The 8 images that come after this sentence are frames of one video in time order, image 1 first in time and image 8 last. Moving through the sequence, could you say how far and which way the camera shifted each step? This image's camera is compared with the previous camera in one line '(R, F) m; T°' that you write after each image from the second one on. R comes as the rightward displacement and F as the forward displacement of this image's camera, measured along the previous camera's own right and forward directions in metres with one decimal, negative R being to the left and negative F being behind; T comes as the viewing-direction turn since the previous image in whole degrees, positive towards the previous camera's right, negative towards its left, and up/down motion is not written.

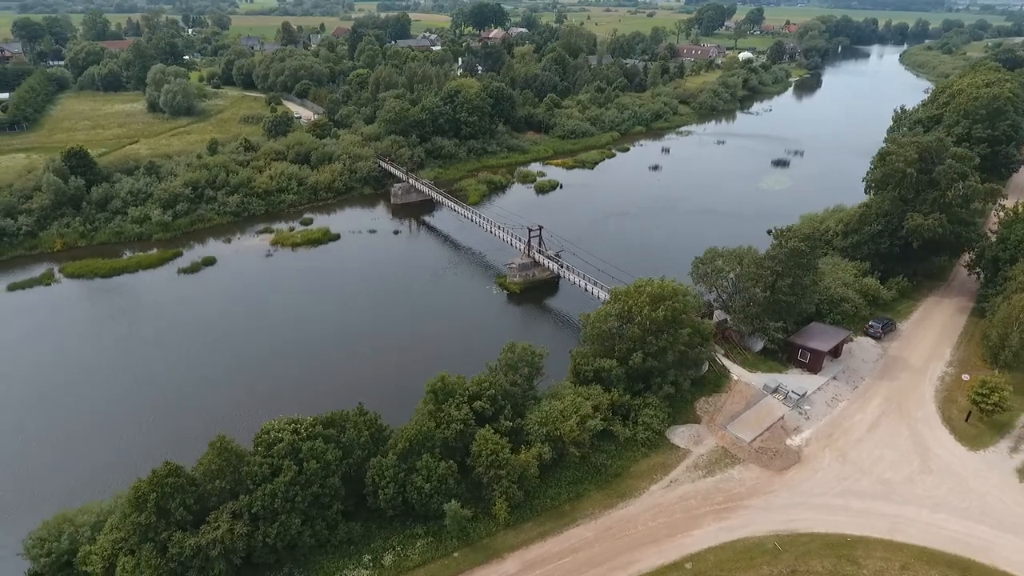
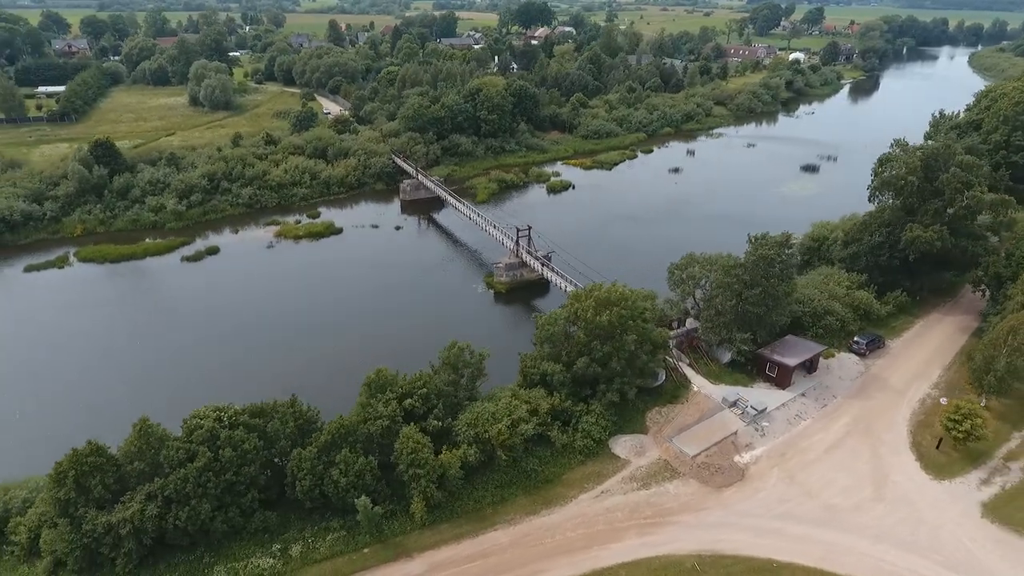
(+4.6, +0.5) m; -5°
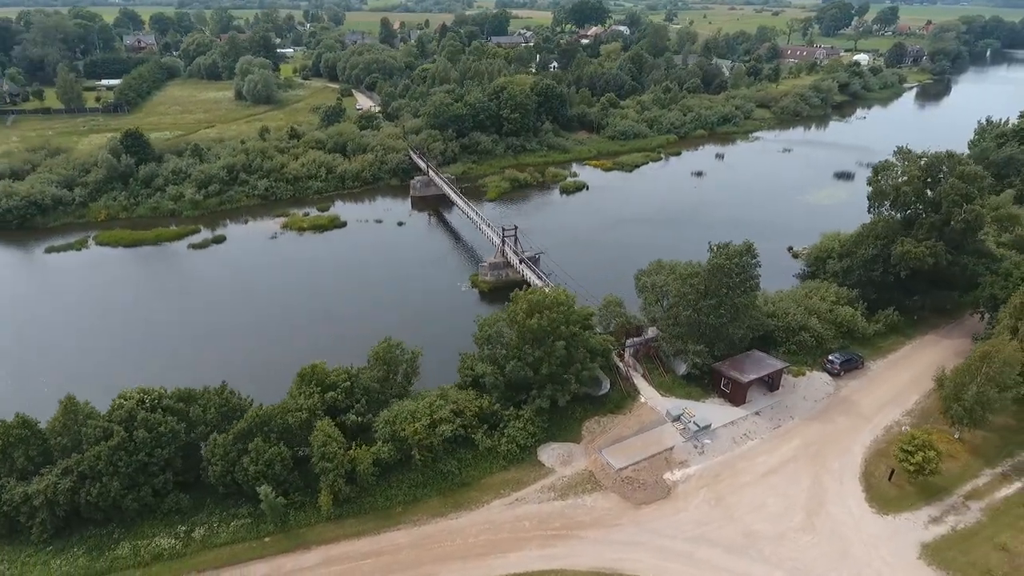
(+5.2, +0.6) m; -5°
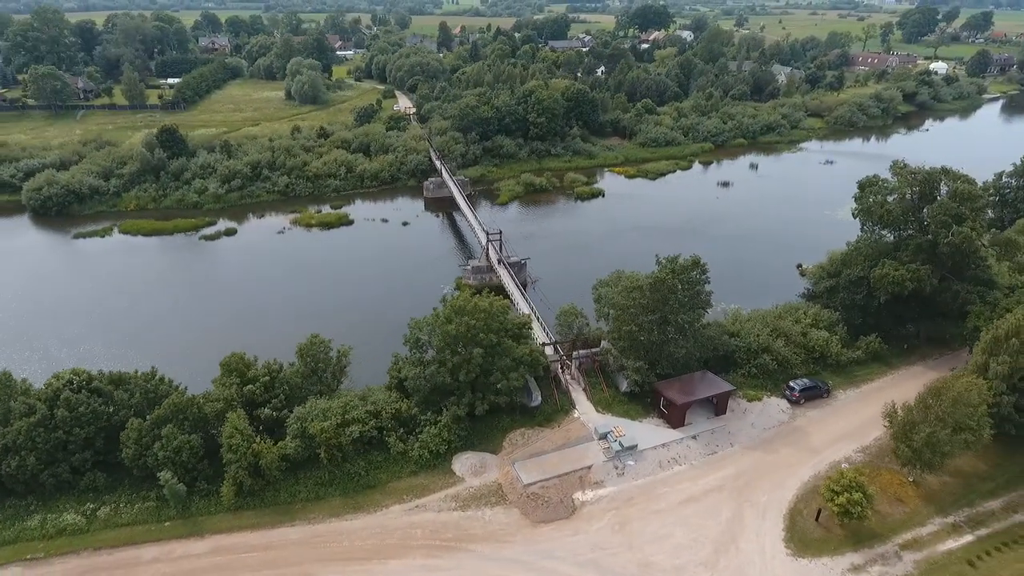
(+5.9, +0.7) m; -6°
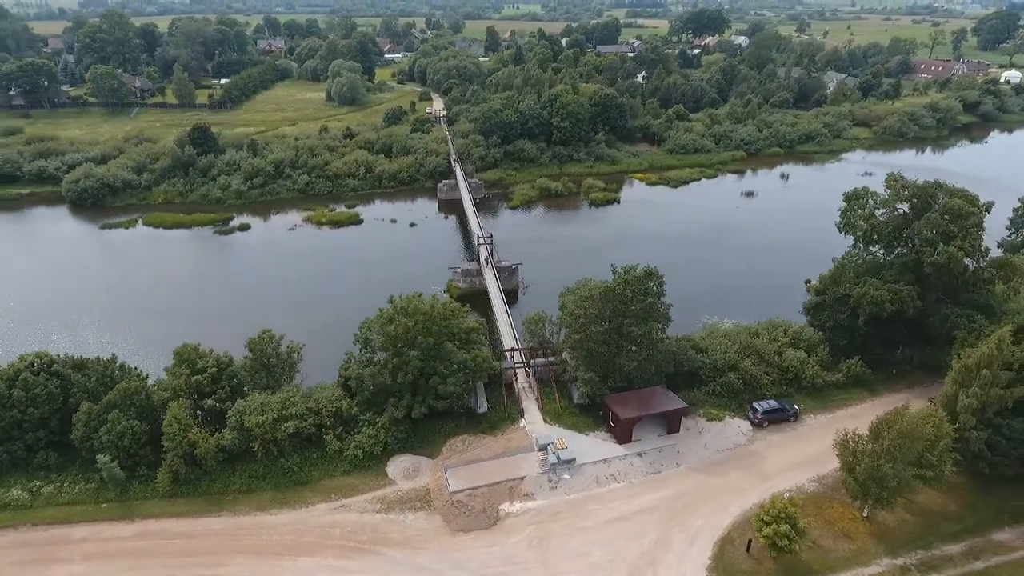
(+4.5, +0.5) m; -5°
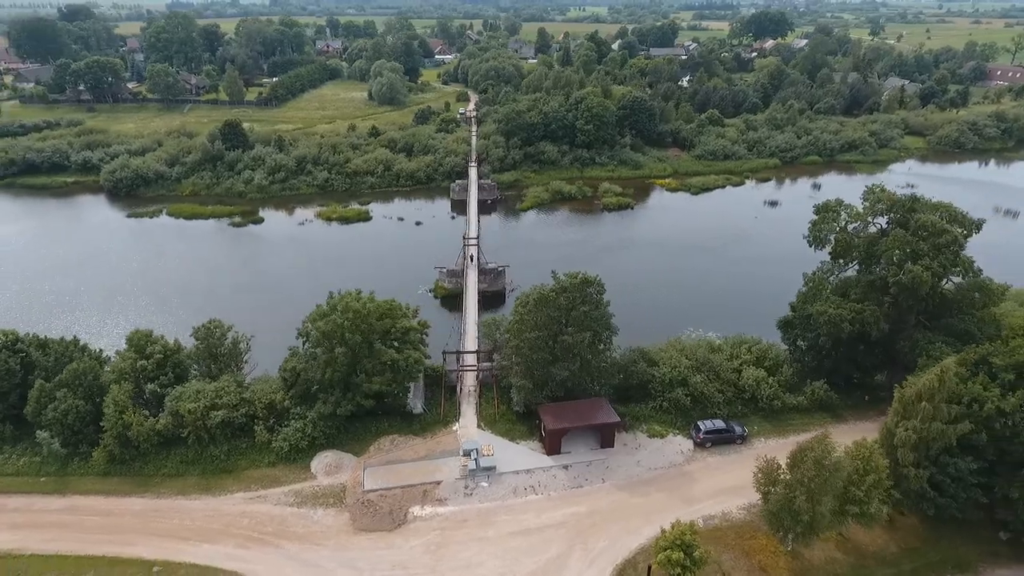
(+5.2, +0.6) m; -5°
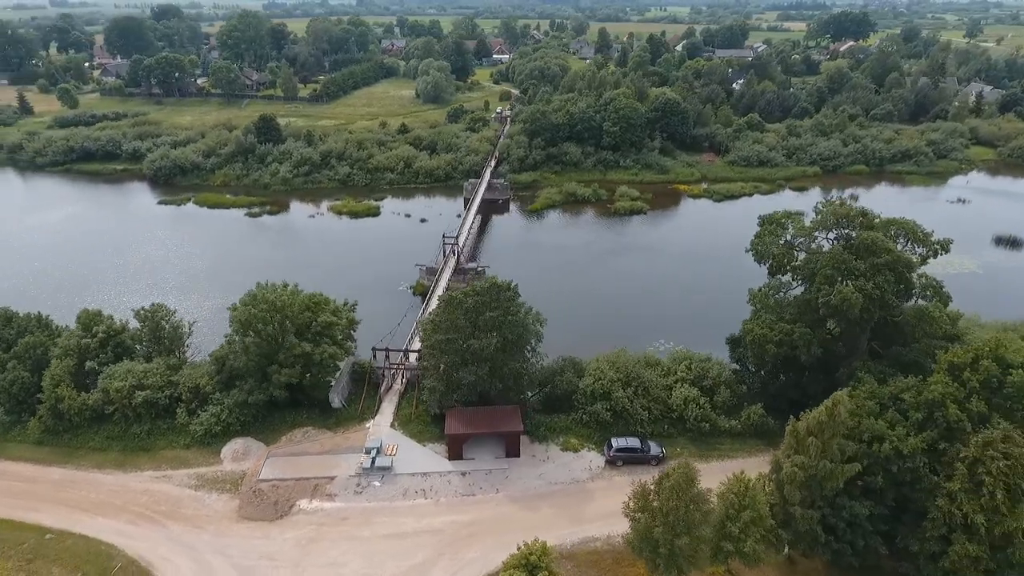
(+6.5, +0.9) m; -7°
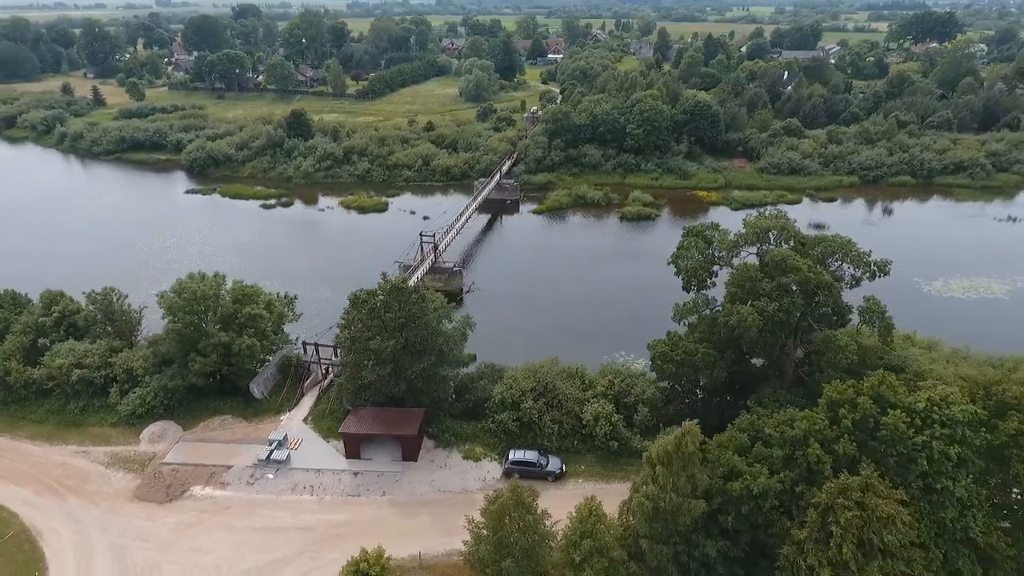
(+6.5, +0.9) m; -6°
